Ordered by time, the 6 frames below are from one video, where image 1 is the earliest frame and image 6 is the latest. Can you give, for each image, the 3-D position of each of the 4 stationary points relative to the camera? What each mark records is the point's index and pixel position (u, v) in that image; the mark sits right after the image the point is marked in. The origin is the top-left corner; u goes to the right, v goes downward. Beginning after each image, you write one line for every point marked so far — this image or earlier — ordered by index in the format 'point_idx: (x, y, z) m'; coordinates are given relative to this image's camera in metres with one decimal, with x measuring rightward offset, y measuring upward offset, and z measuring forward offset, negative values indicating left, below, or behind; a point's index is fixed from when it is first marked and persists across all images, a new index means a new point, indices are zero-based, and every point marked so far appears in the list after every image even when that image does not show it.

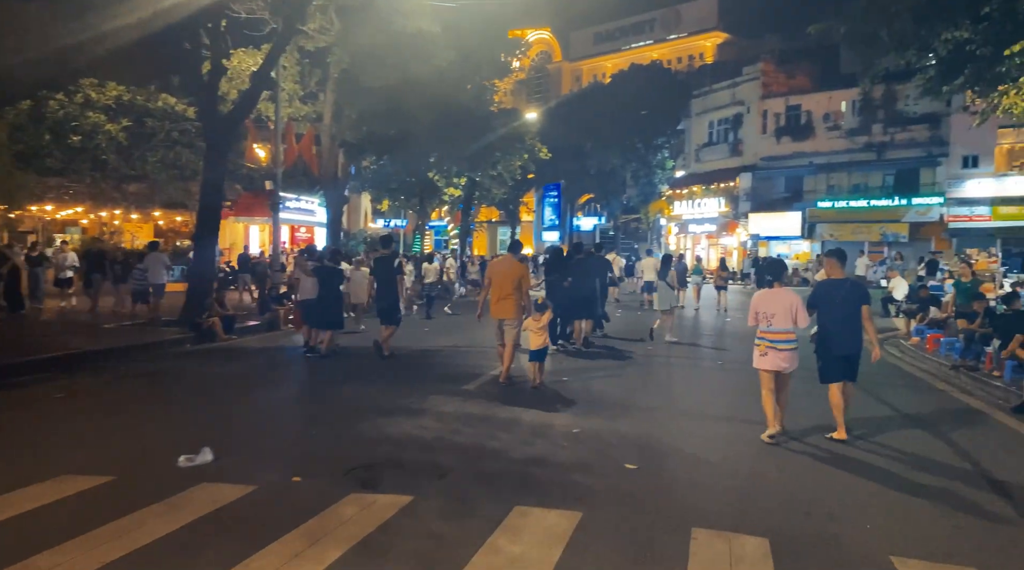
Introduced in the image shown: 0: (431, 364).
0: (-1.1, -1.0, +10.2) m
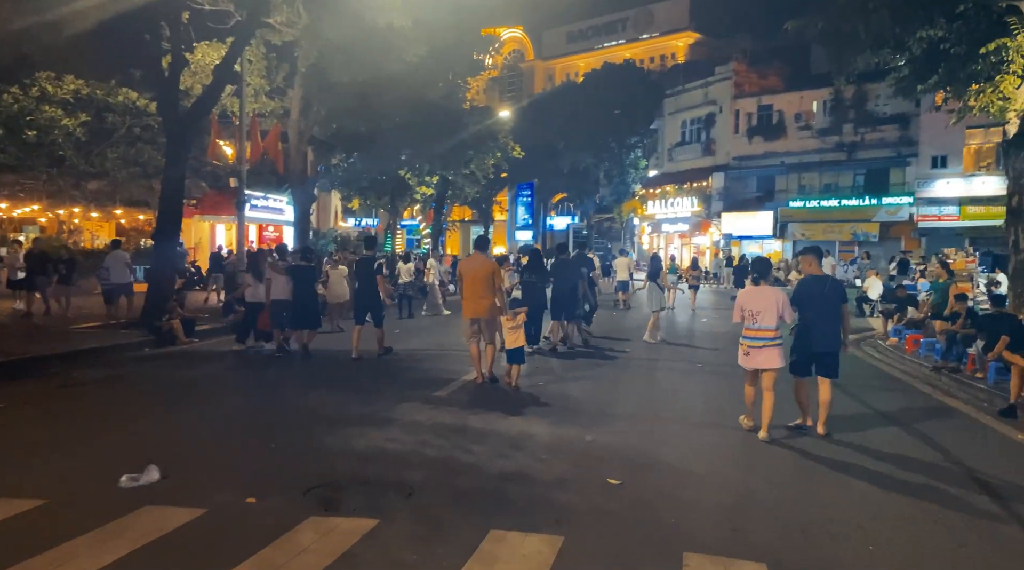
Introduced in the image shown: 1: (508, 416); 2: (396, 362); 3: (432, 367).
0: (-1.4, -1.0, +9.7) m
1: (0.0, -1.2, +6.8) m
2: (-1.5, -1.0, +10.2) m
3: (-1.0, -1.0, +9.8) m
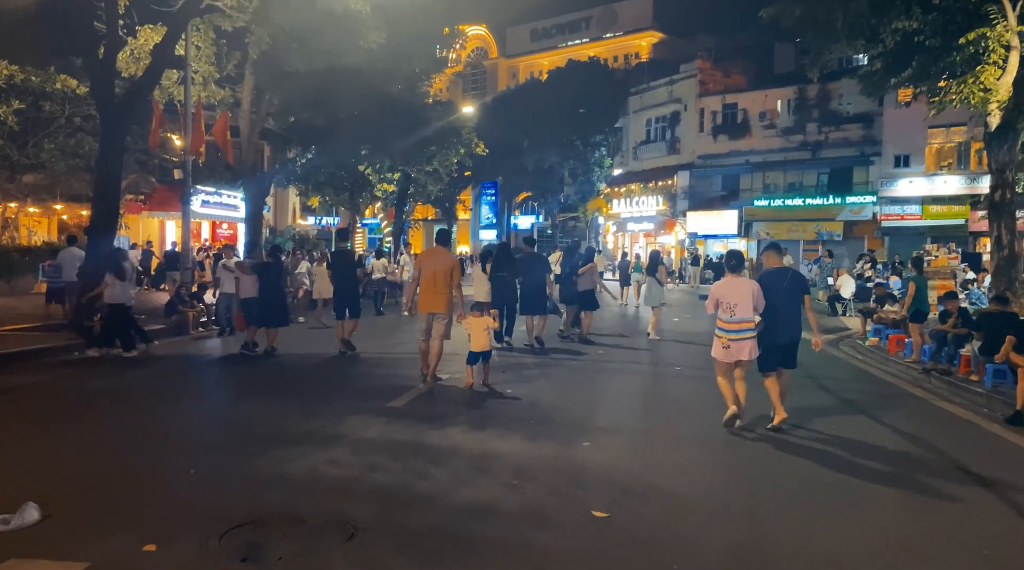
0: (-1.8, -1.0, +8.9) m
1: (-0.3, -1.1, +6.0) m
2: (-2.0, -1.0, +9.3) m
3: (-1.4, -1.0, +8.9) m
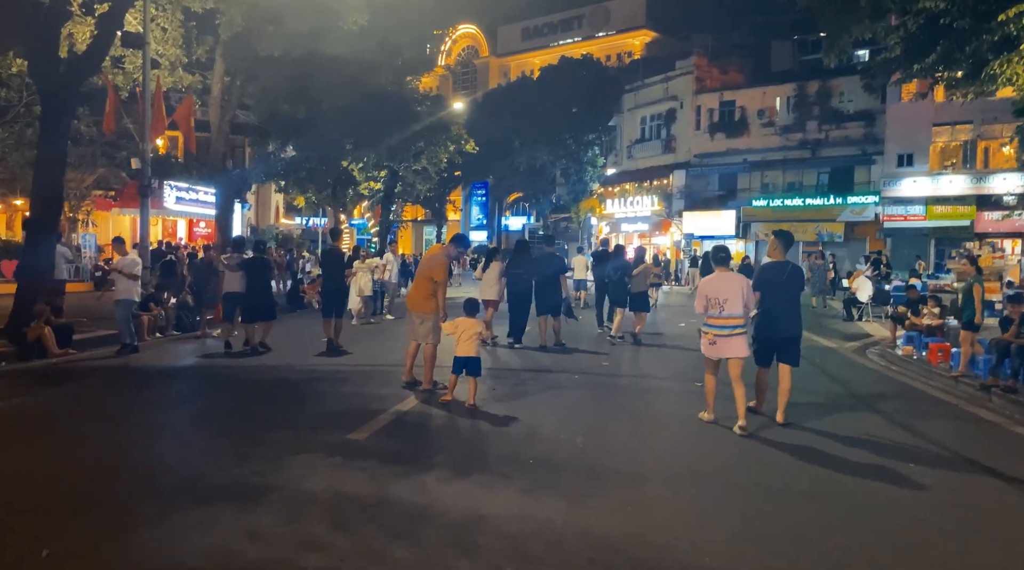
0: (-1.9, -1.0, +7.4) m
1: (-0.3, -1.1, +4.6) m
2: (-2.0, -1.0, +7.9) m
3: (-1.5, -1.0, +7.5) m
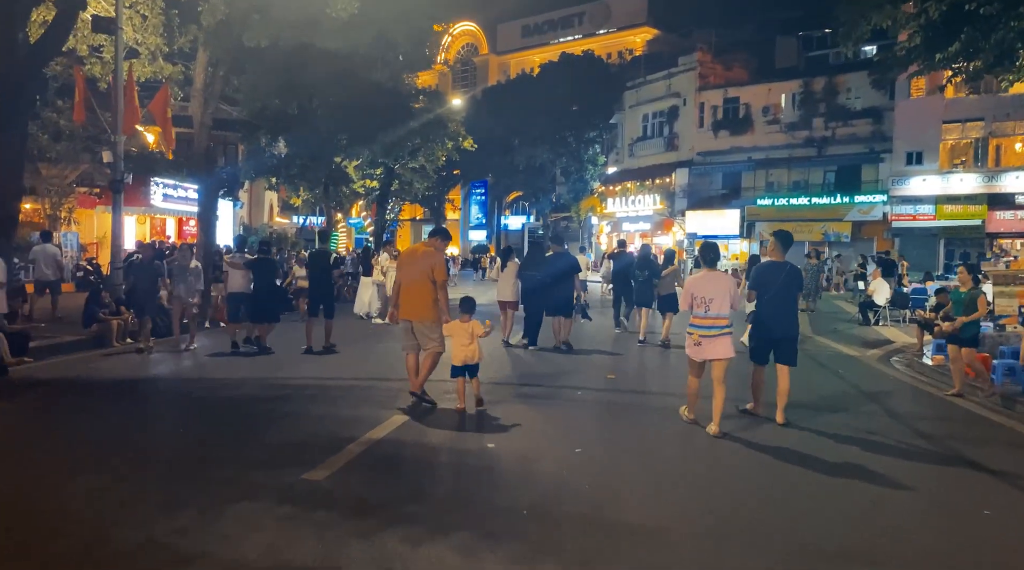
0: (-2.0, -1.1, +6.5) m
1: (-0.4, -1.2, +3.7) m
2: (-2.1, -1.0, +7.0) m
3: (-1.5, -1.1, +6.6) m
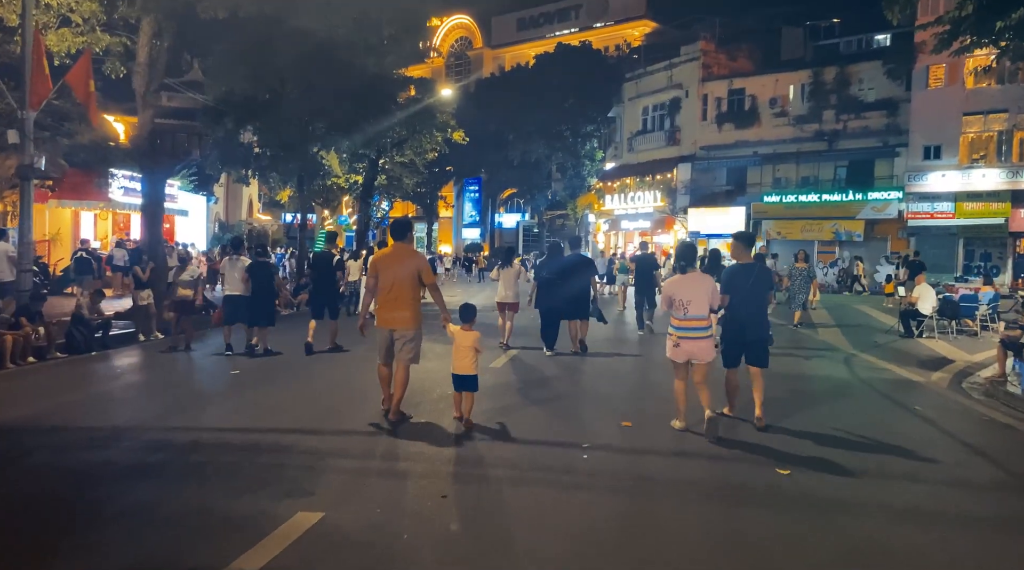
0: (-2.1, -1.2, +4.3) m
1: (-0.5, -1.3, +1.5) m
2: (-2.2, -1.1, +4.8) m
3: (-1.7, -1.2, +4.4) m
